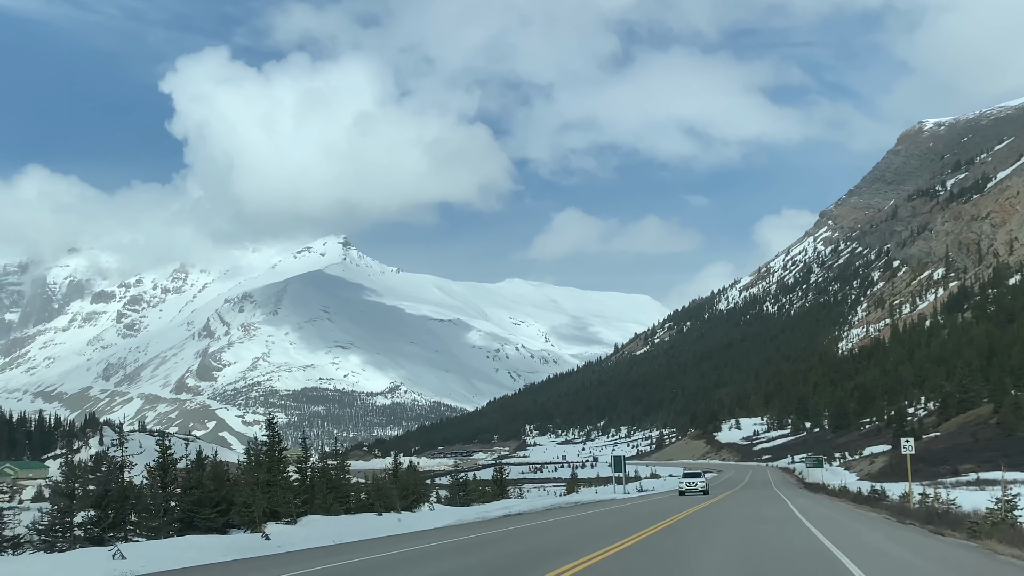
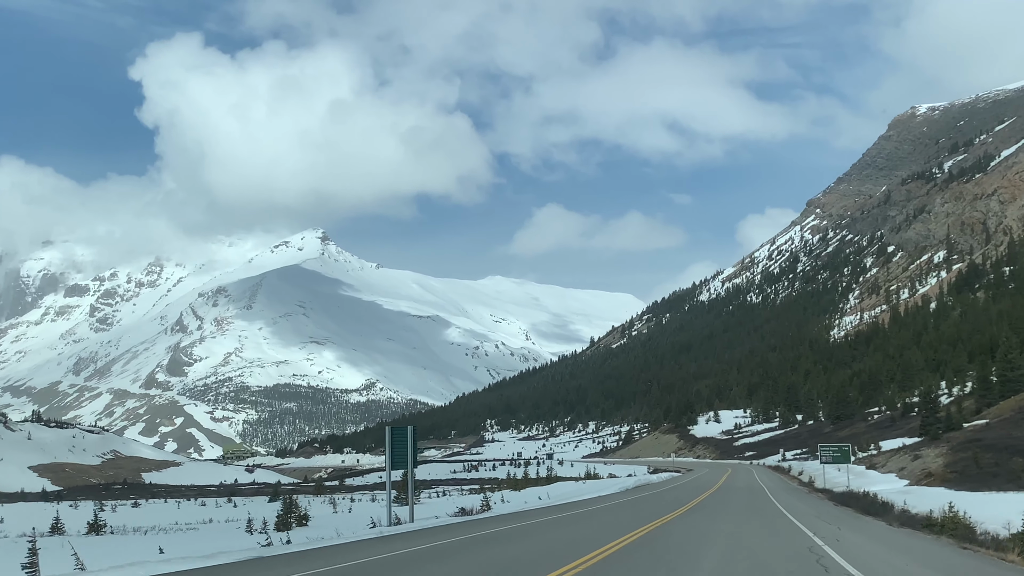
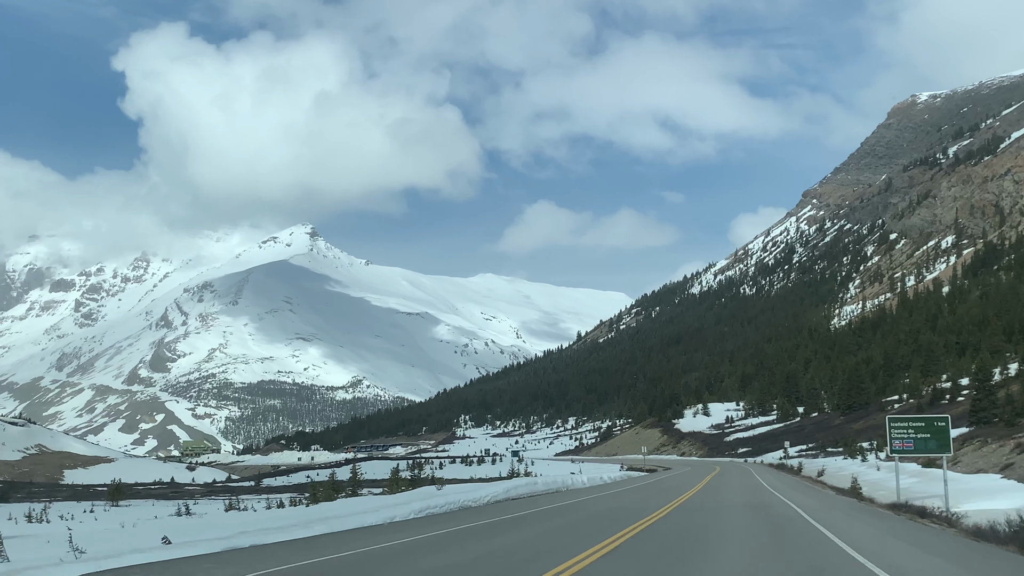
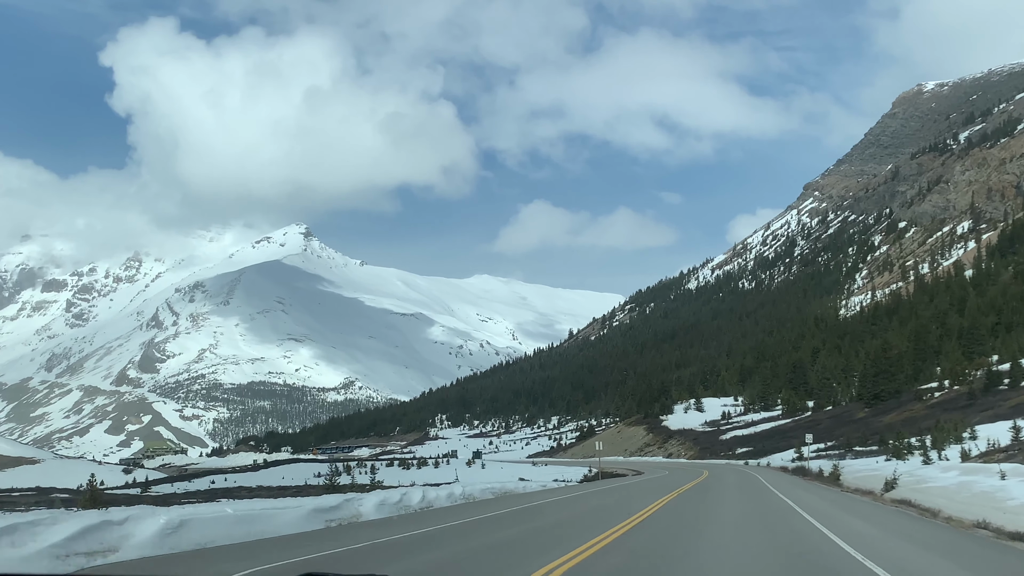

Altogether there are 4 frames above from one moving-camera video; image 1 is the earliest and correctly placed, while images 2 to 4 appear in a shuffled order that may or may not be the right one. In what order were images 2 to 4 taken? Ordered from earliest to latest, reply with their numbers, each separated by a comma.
2, 3, 4
